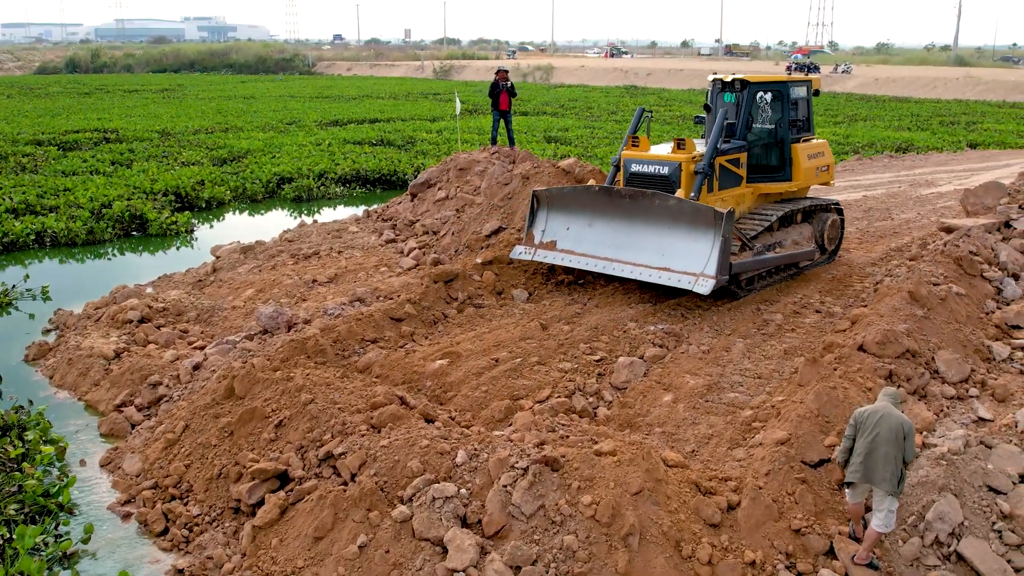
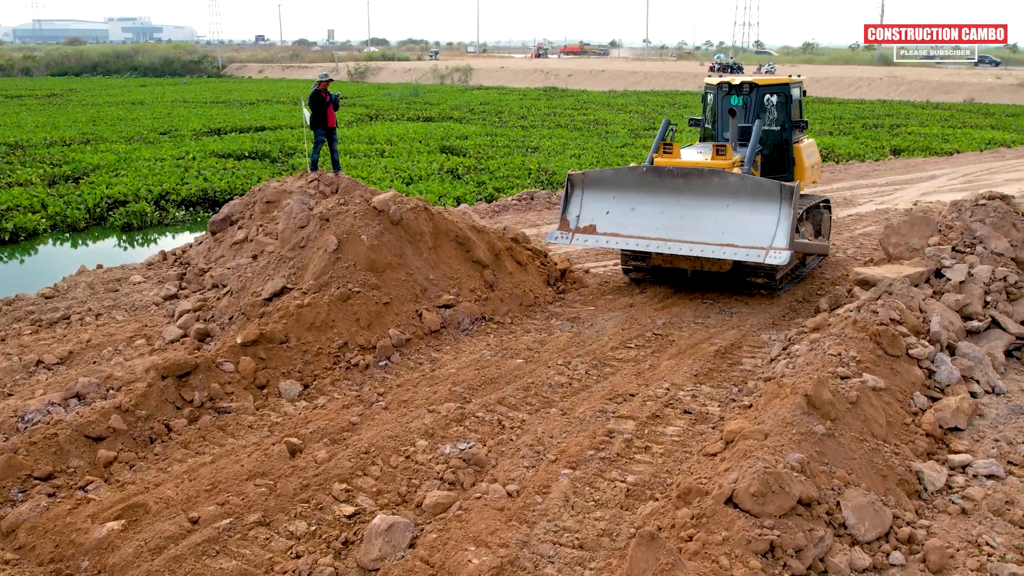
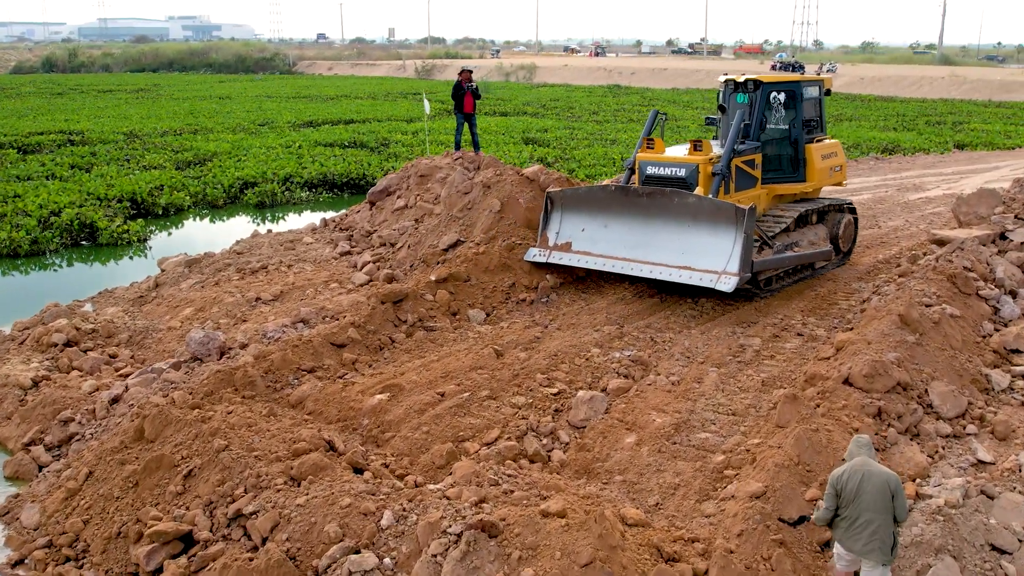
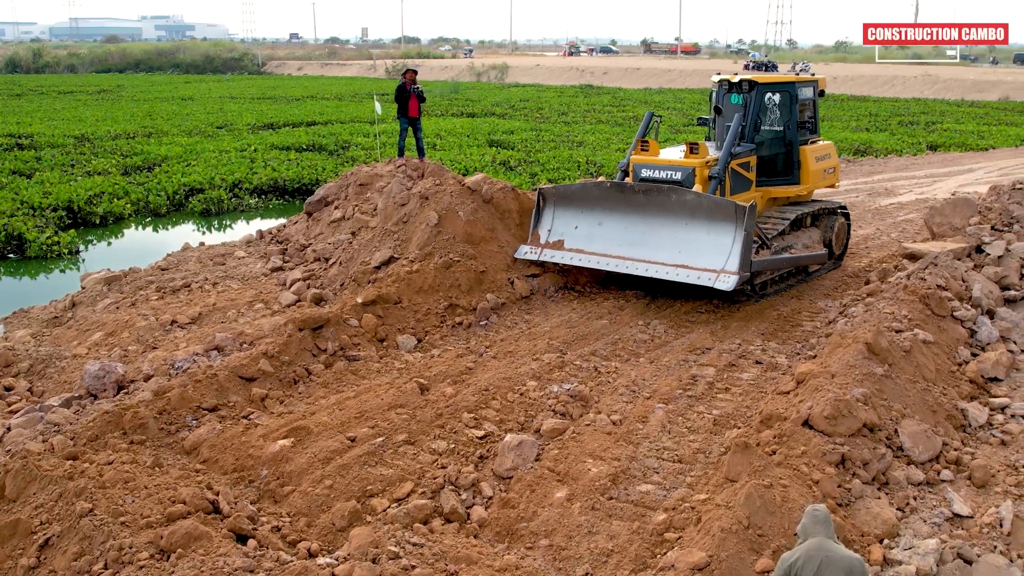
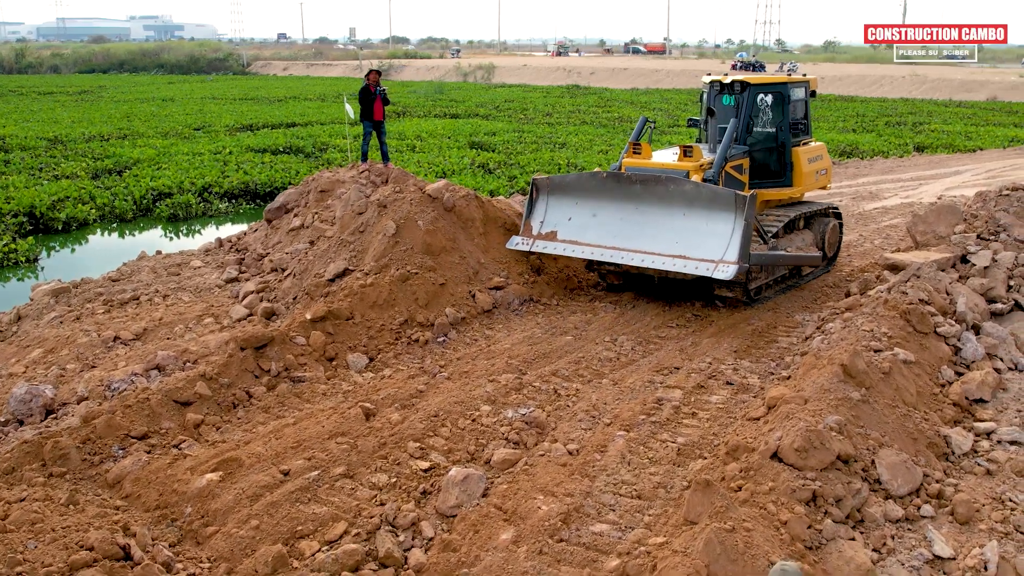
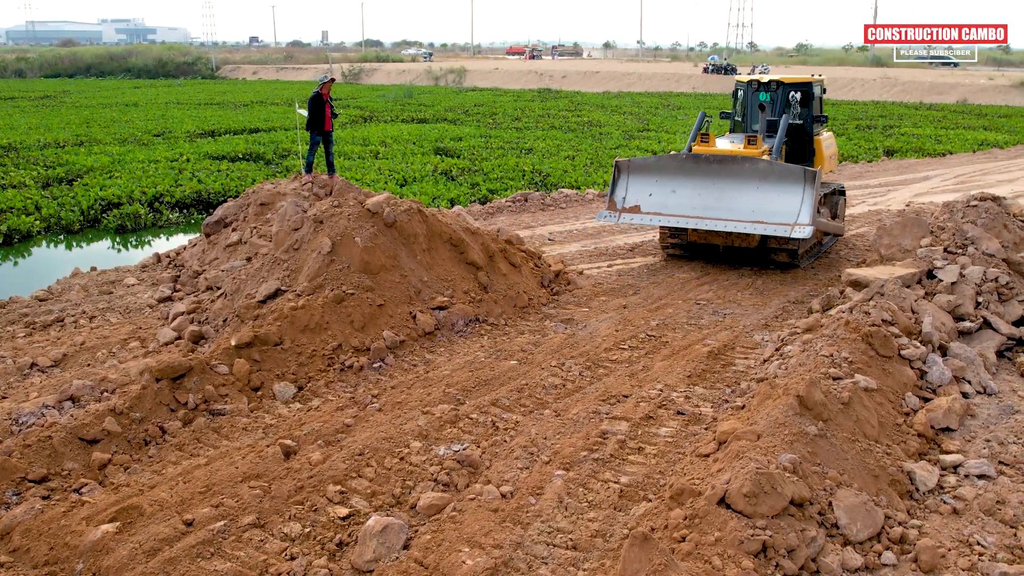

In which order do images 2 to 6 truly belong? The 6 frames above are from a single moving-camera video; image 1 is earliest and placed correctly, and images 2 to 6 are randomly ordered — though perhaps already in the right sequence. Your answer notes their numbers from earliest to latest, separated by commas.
3, 4, 5, 2, 6
